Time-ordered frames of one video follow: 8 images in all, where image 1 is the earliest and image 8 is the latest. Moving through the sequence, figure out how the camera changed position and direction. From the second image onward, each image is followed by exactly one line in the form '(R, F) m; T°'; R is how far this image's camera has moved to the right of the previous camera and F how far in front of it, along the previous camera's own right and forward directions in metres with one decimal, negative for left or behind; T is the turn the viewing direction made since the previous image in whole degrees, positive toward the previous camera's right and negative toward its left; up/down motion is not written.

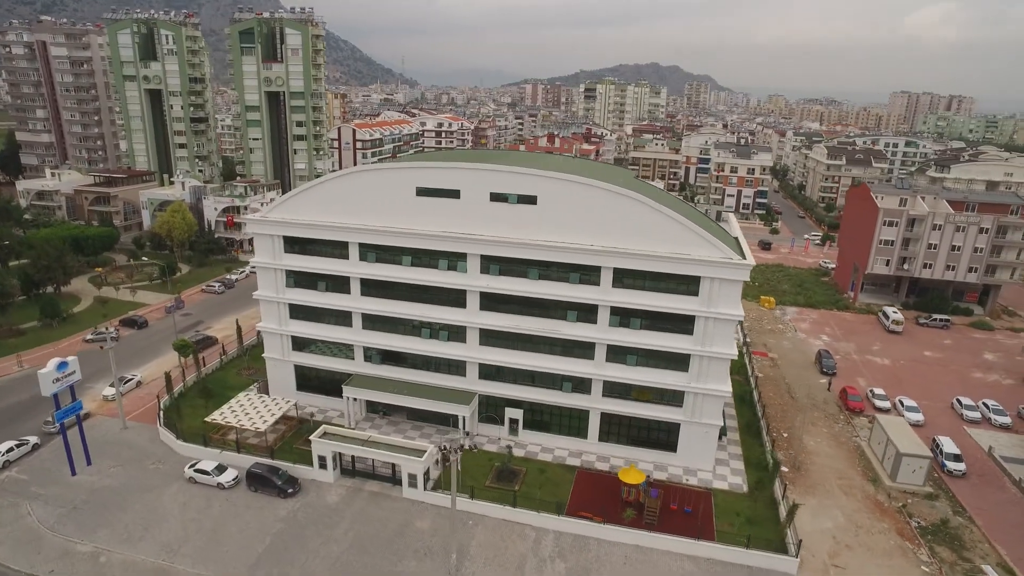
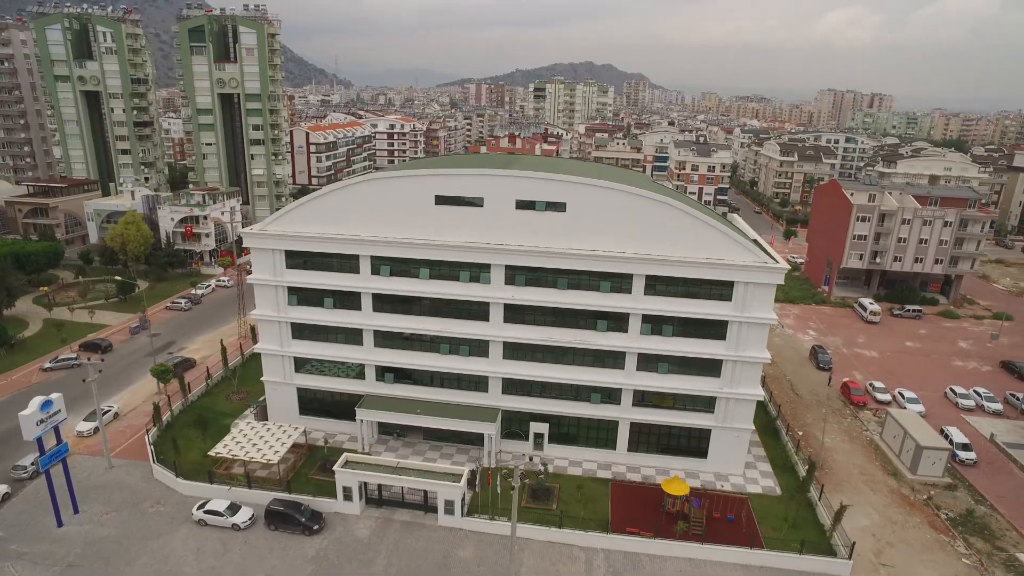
(-4.1, +1.4) m; +5°
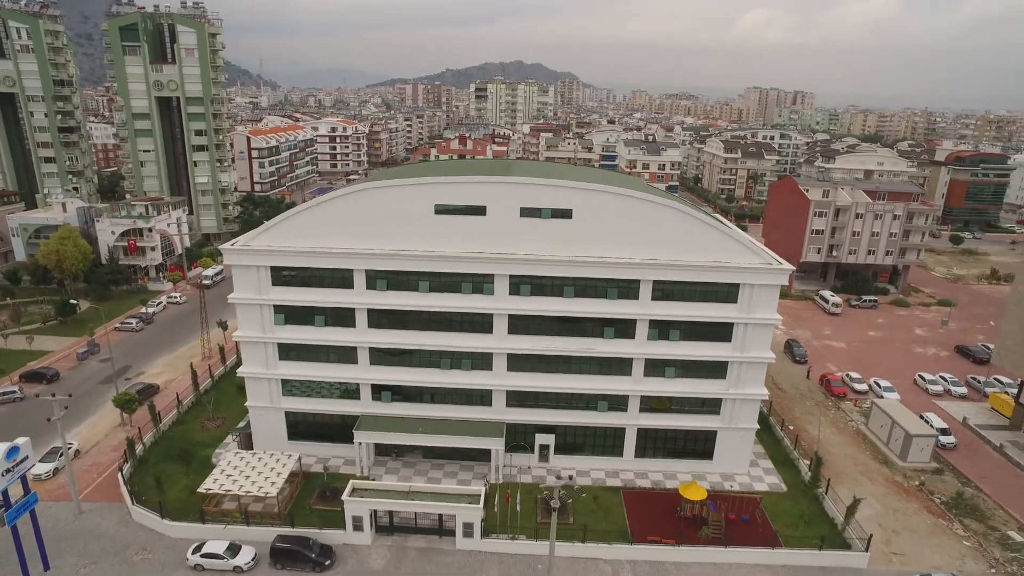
(-3.1, +1.0) m; +6°
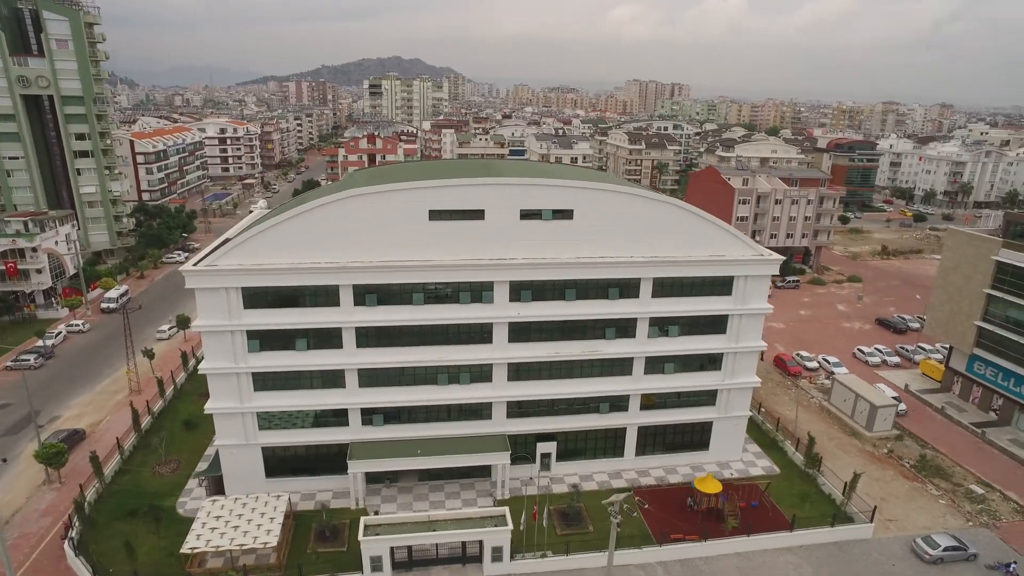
(-4.8, +1.8) m; +10°
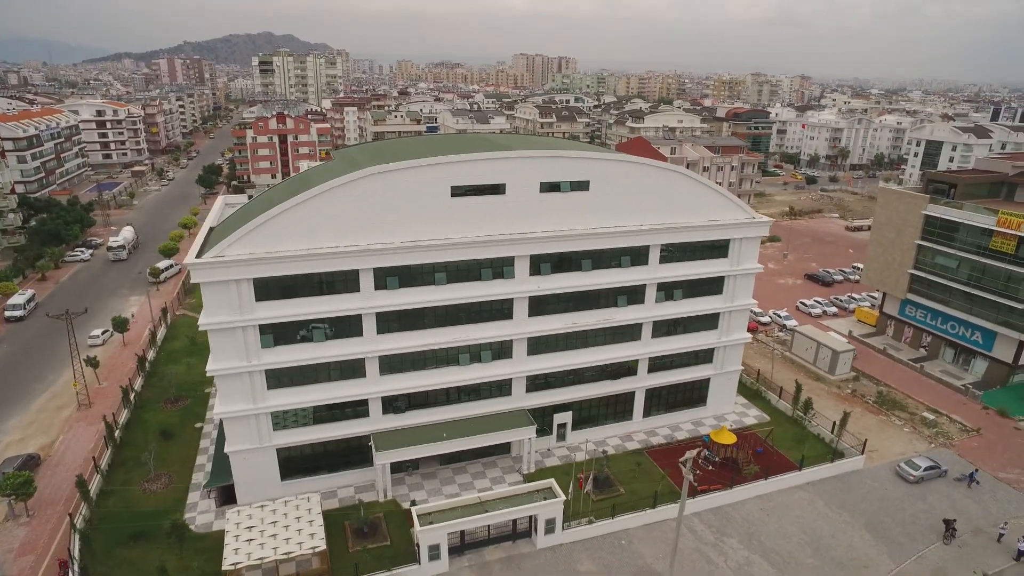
(-5.6, +0.7) m; +10°
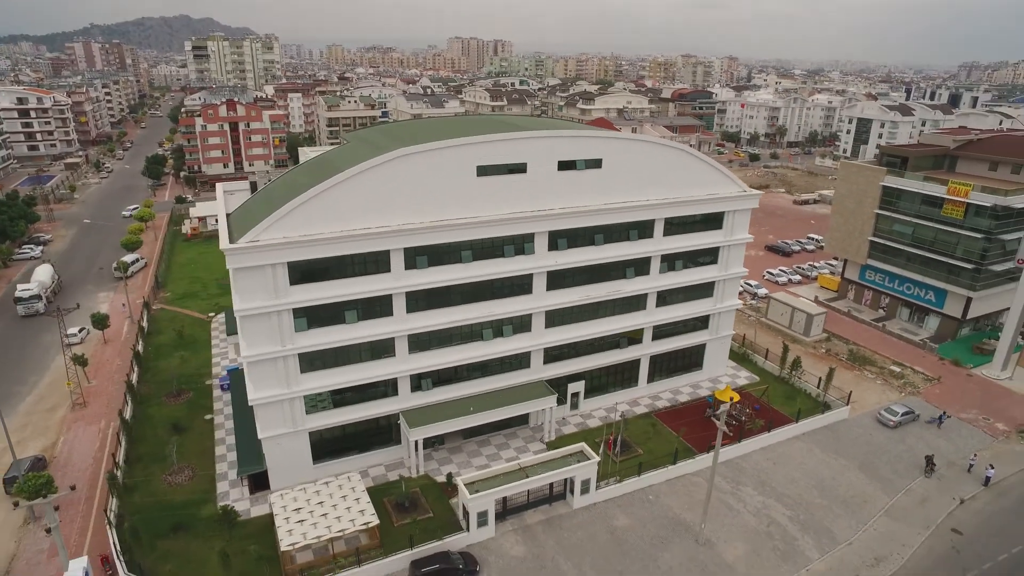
(-3.7, -0.8) m; +6°
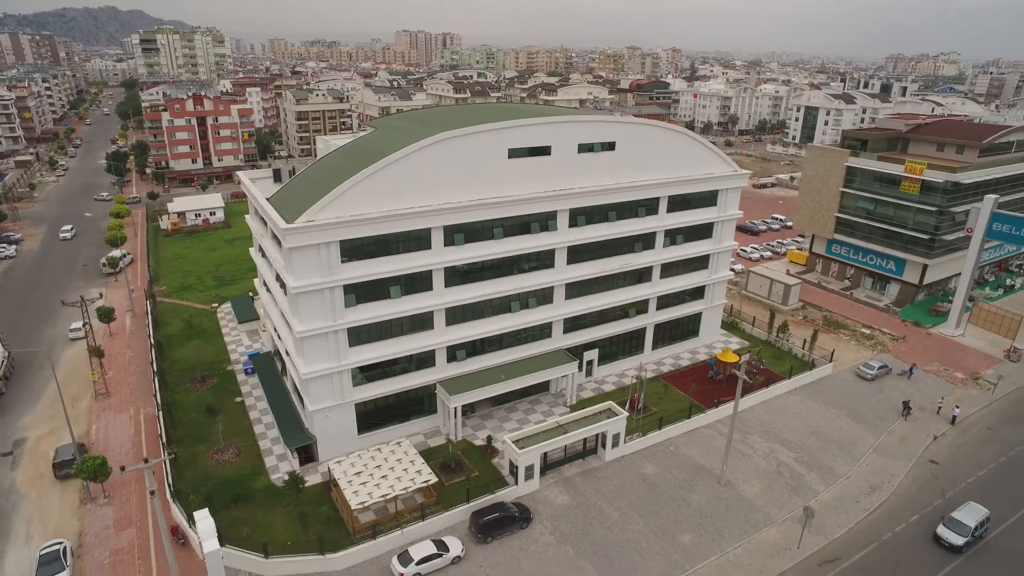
(-3.7, -1.9) m; +5°
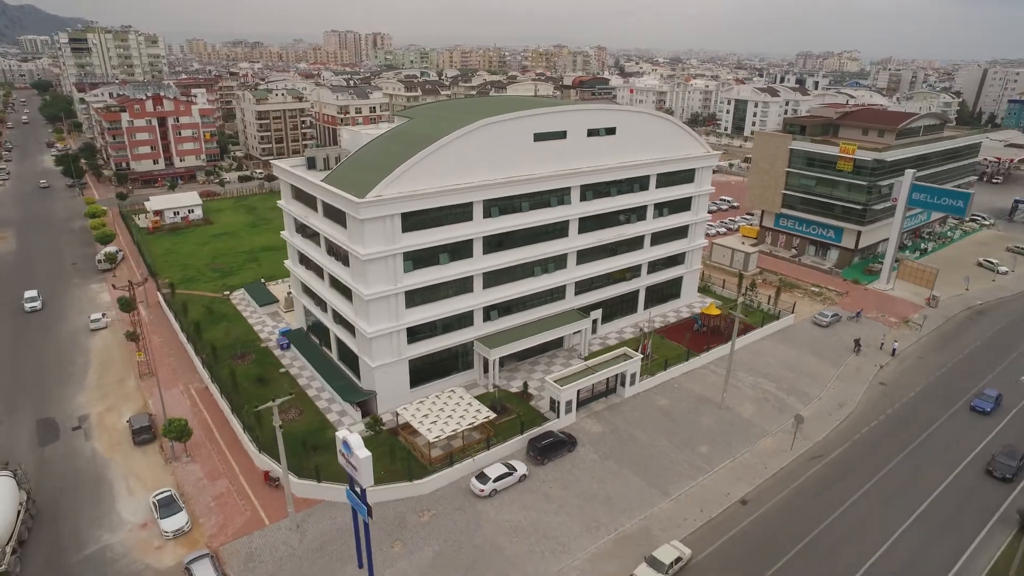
(-5.0, -4.0) m; +6°
